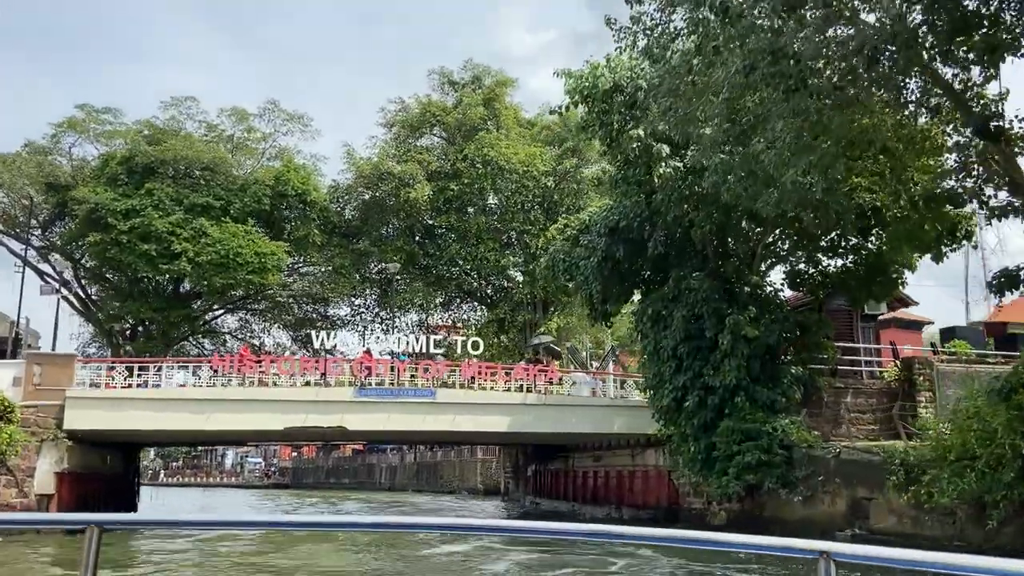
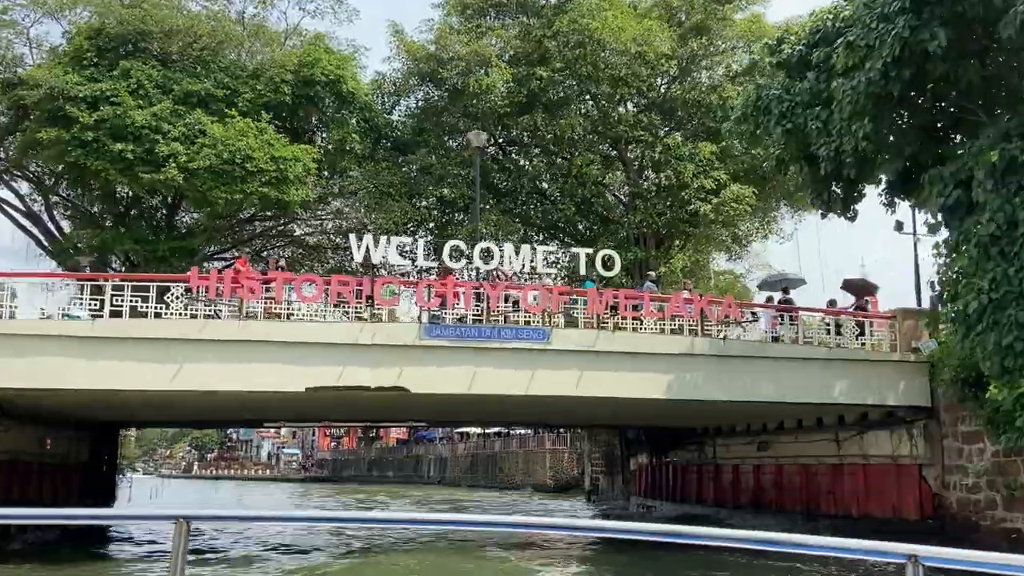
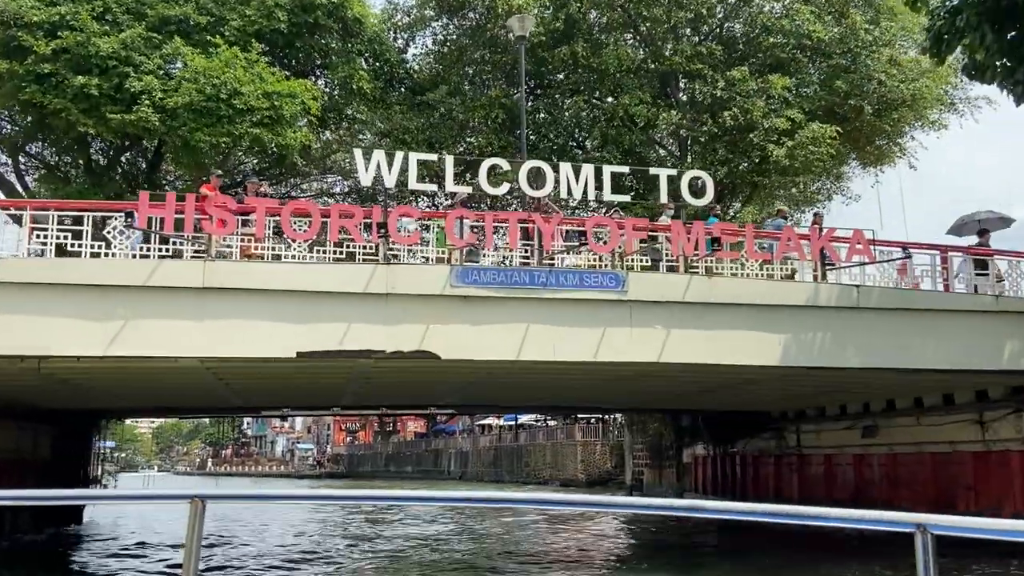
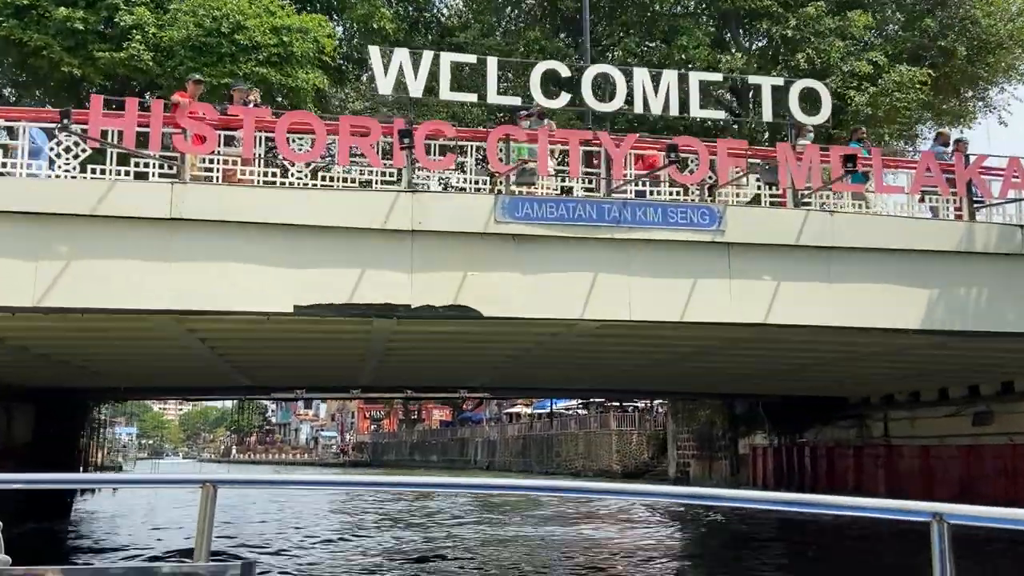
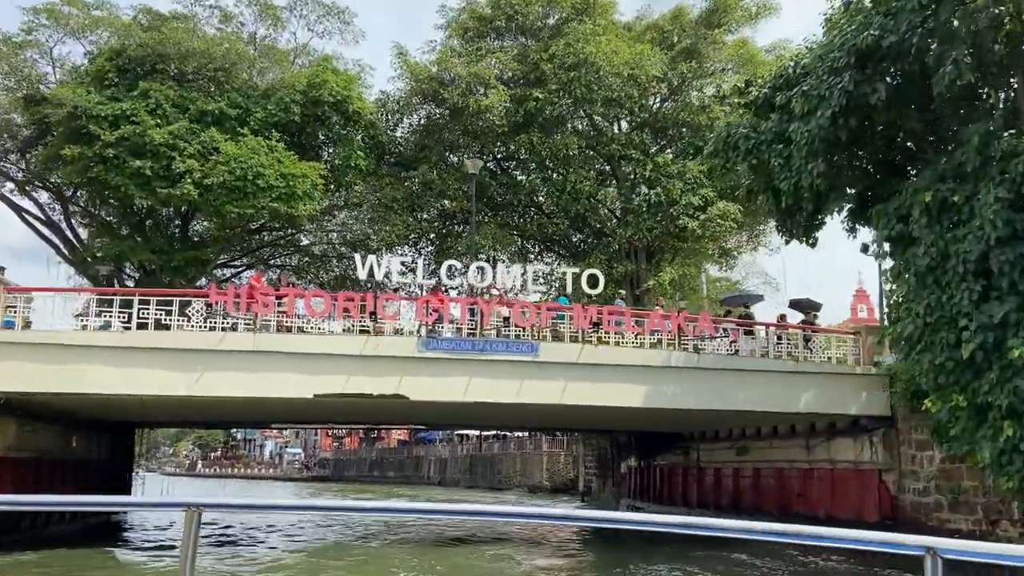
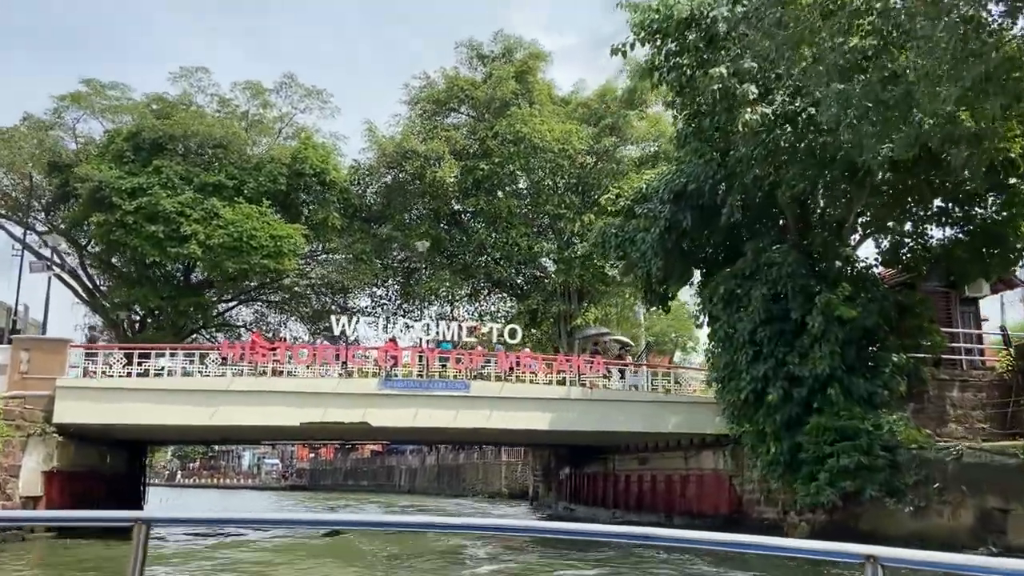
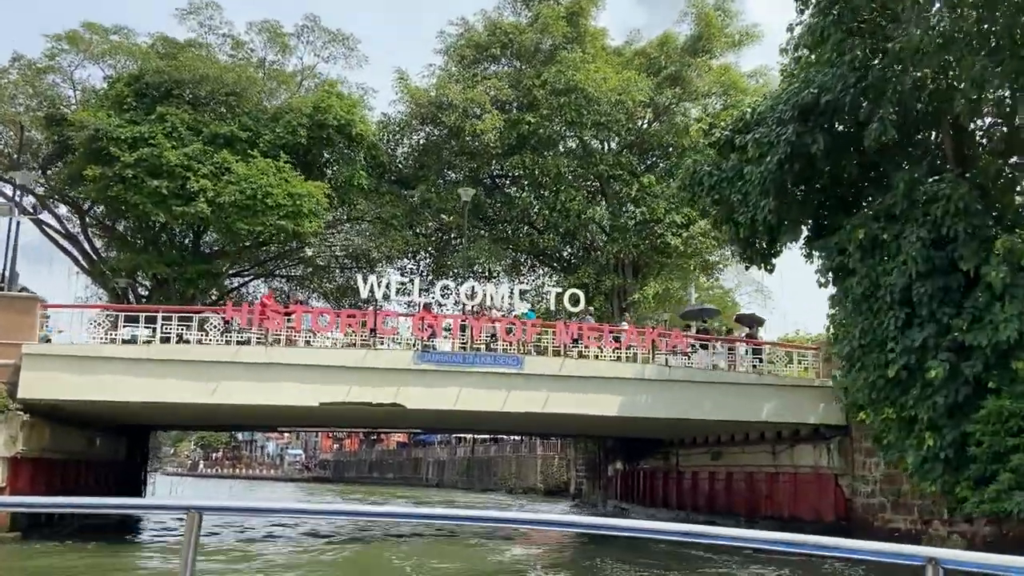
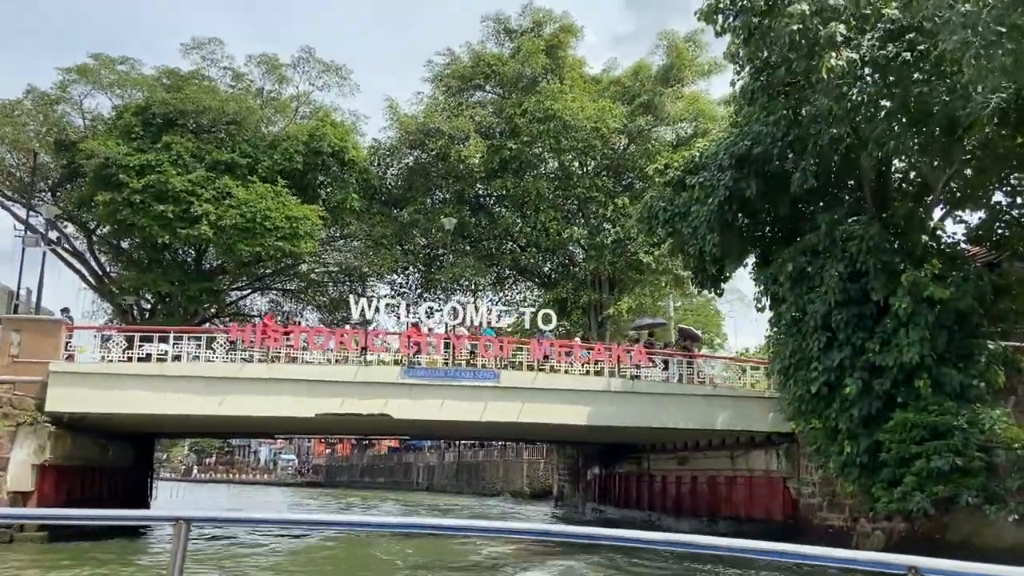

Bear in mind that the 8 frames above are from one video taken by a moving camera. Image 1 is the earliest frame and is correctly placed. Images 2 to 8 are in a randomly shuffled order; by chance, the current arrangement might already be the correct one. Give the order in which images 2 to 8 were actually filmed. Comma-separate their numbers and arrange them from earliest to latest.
6, 8, 7, 5, 2, 3, 4
